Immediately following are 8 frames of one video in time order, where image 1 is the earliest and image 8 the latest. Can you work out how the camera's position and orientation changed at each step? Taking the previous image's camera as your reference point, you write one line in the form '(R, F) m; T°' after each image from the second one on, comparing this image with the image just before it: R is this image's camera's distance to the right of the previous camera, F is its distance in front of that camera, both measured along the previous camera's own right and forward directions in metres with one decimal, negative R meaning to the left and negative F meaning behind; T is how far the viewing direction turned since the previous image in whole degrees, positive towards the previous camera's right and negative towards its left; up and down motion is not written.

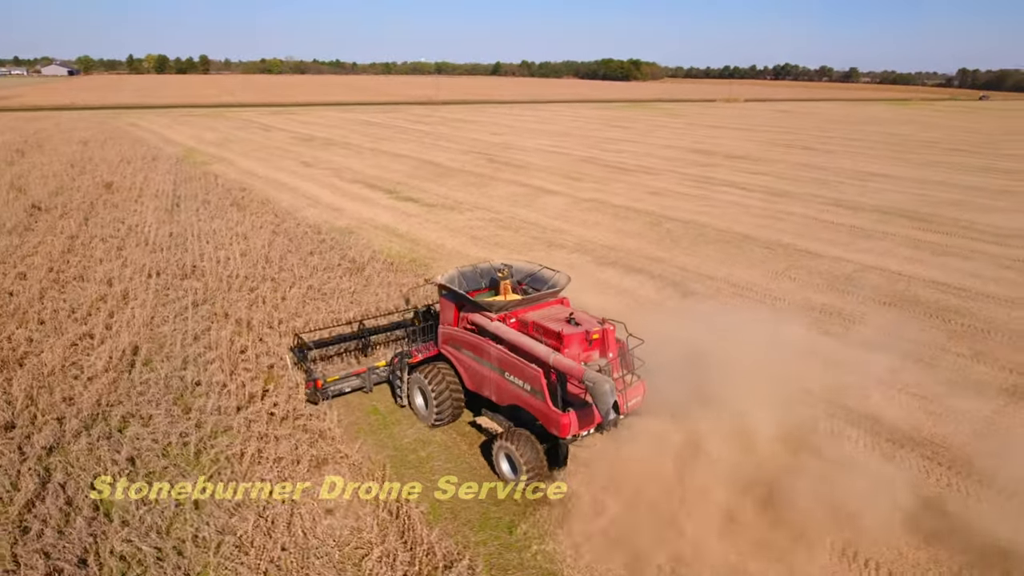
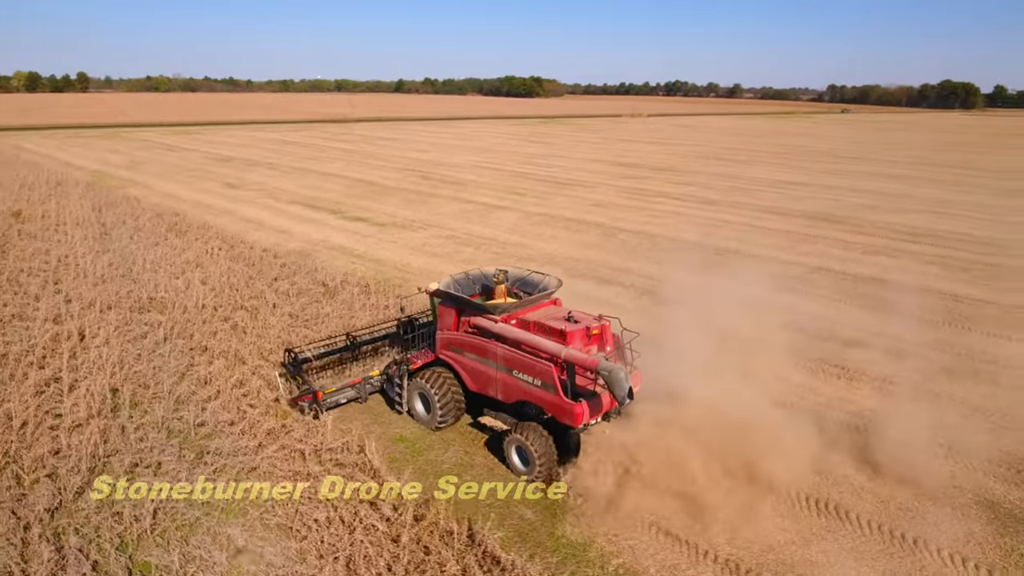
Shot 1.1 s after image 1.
(-1.4, +0.2) m; +8°
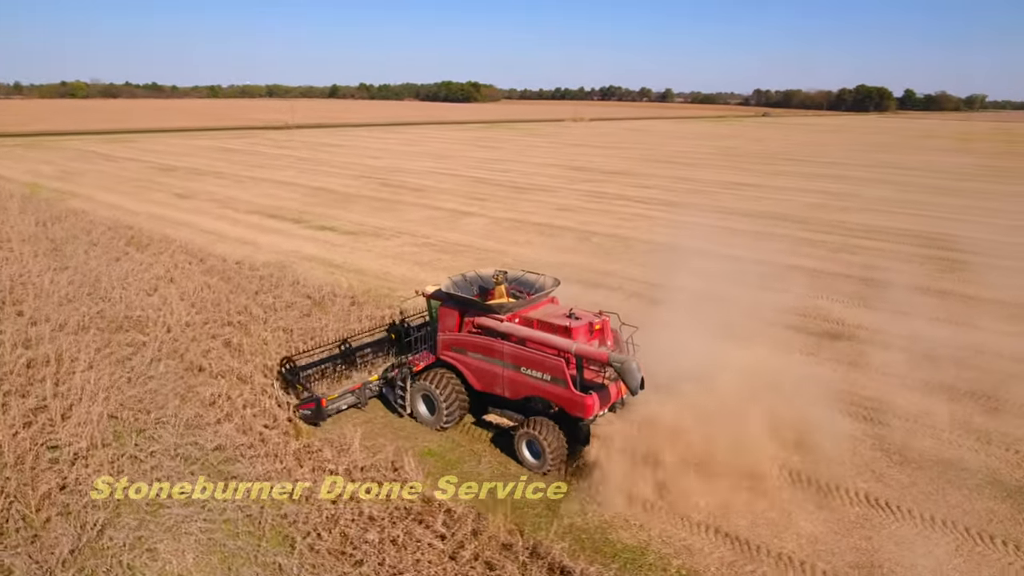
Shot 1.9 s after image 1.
(-1.0, +0.1) m; +6°
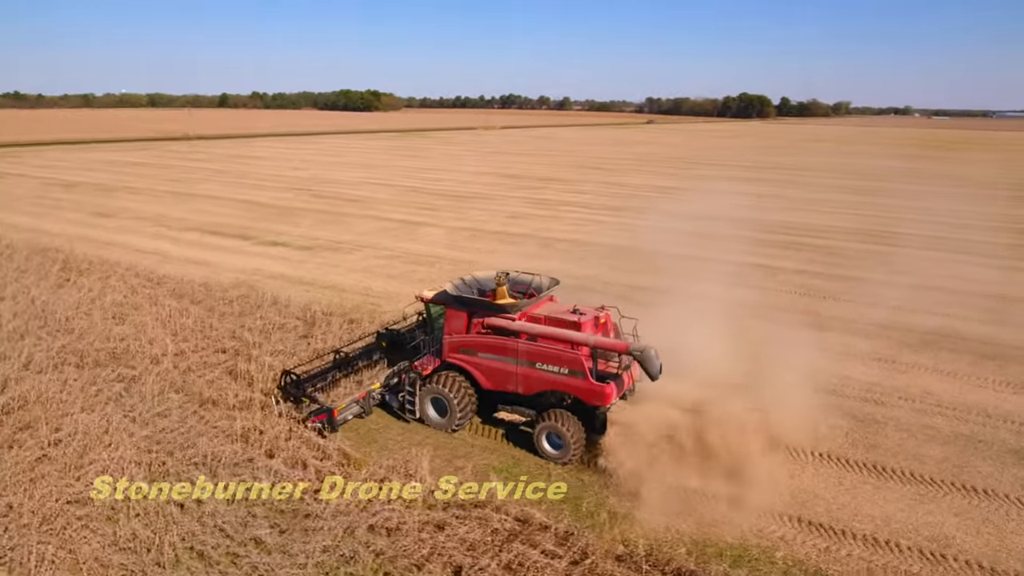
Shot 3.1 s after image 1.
(-1.8, +0.3) m; +9°
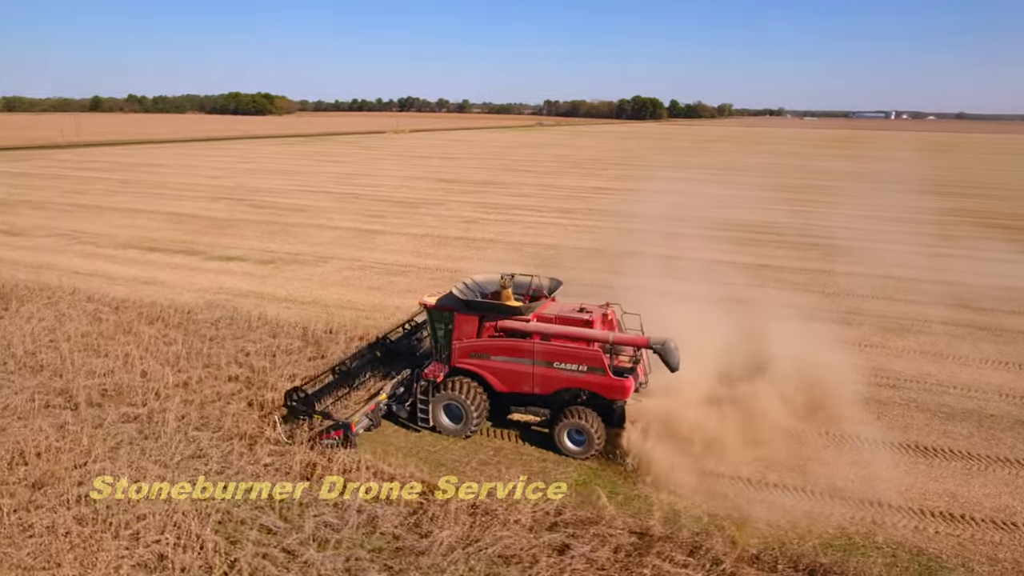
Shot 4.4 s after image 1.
(-1.9, +0.4) m; +9°
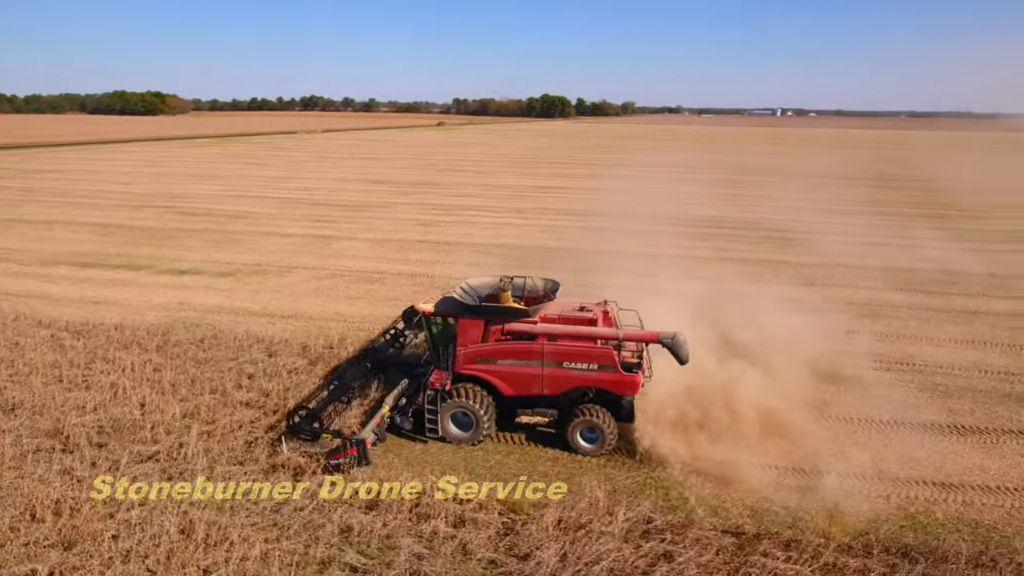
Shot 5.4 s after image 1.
(-1.6, +0.3) m; +8°
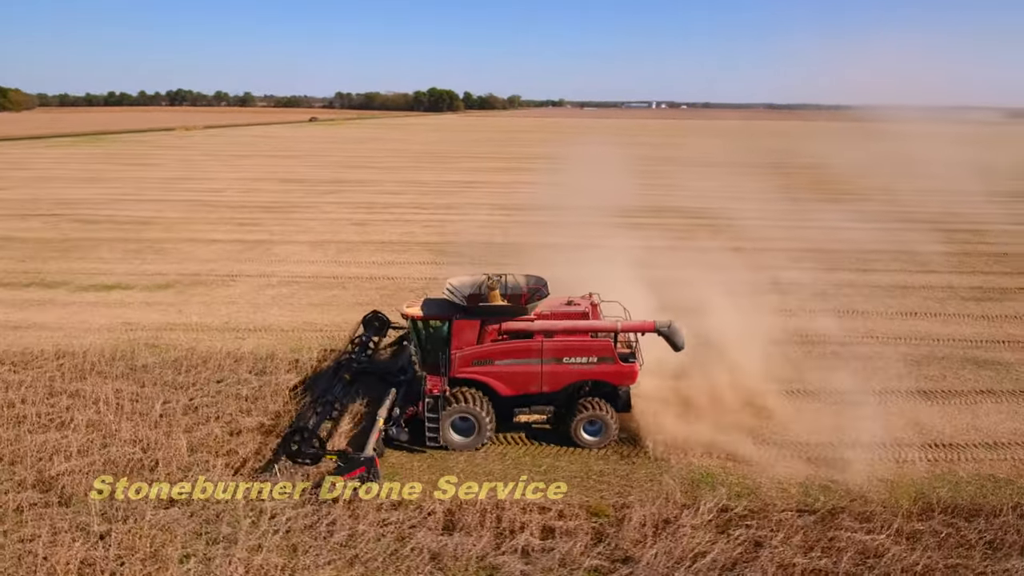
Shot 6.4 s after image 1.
(-1.7, +0.4) m; +10°
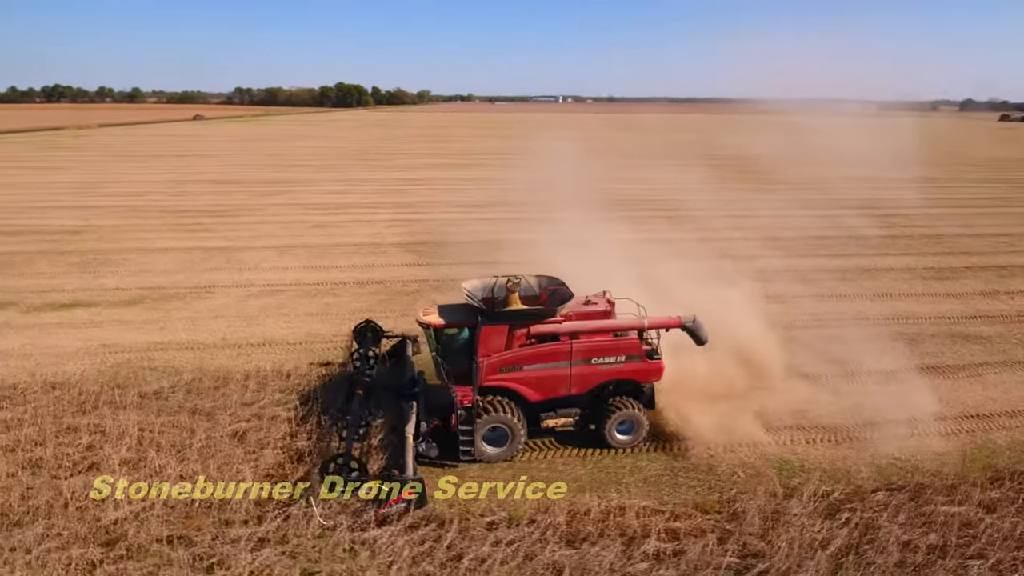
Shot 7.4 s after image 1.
(-1.8, +0.4) m; +8°
